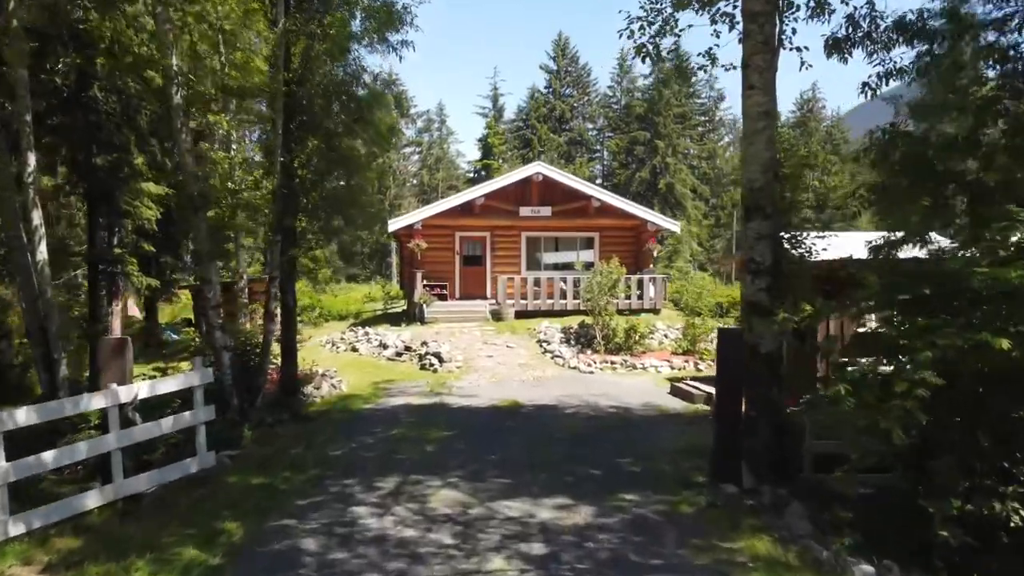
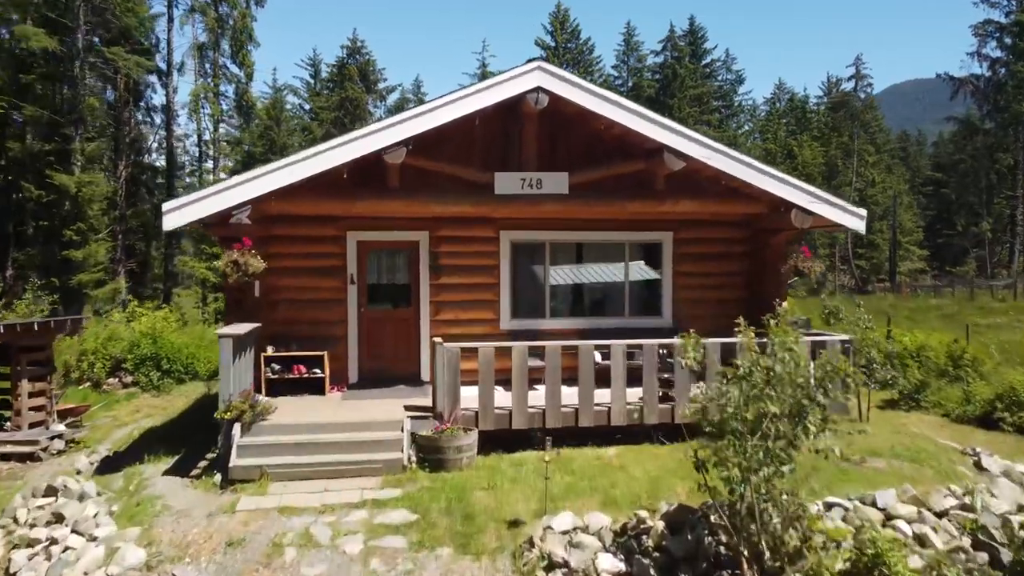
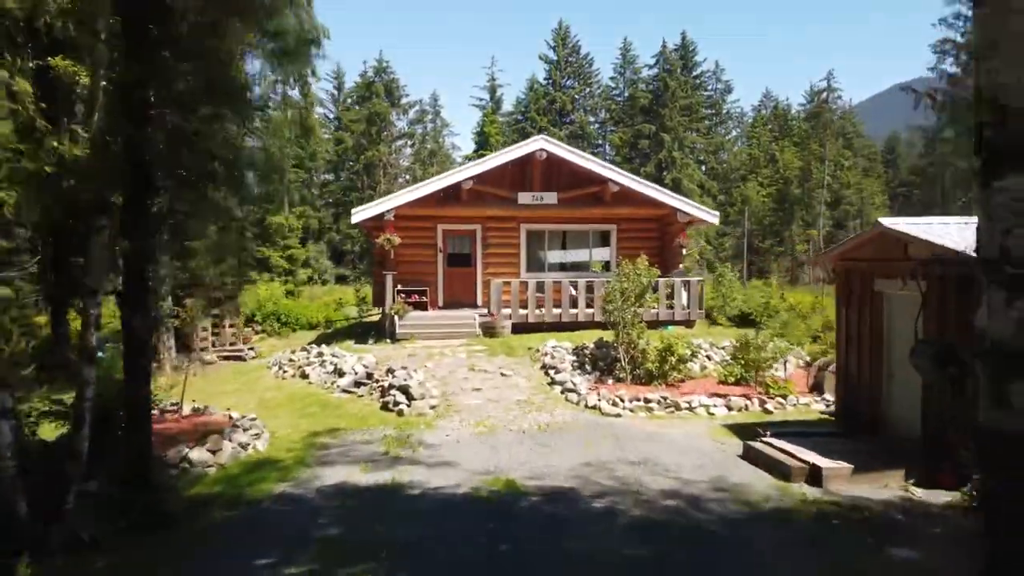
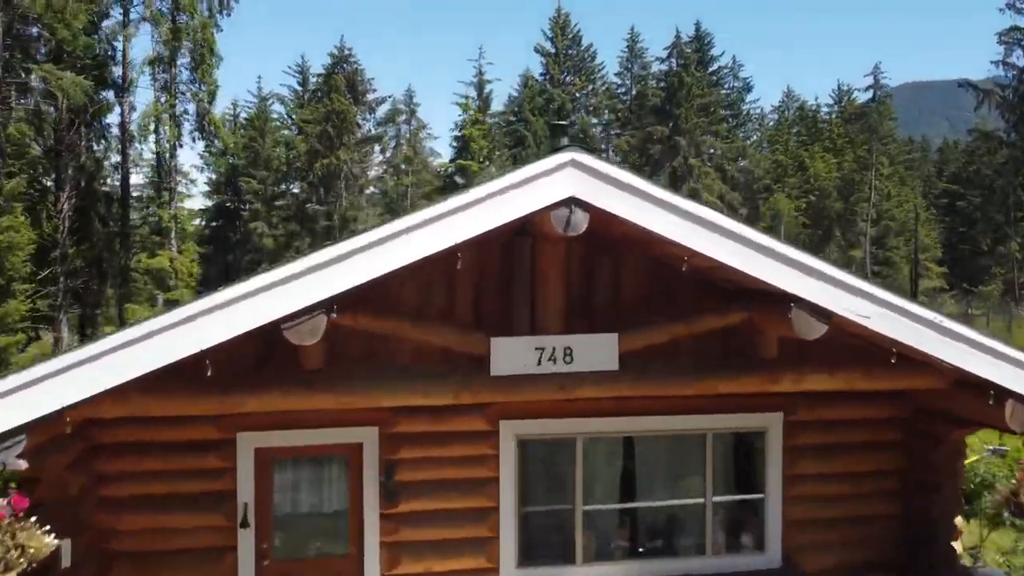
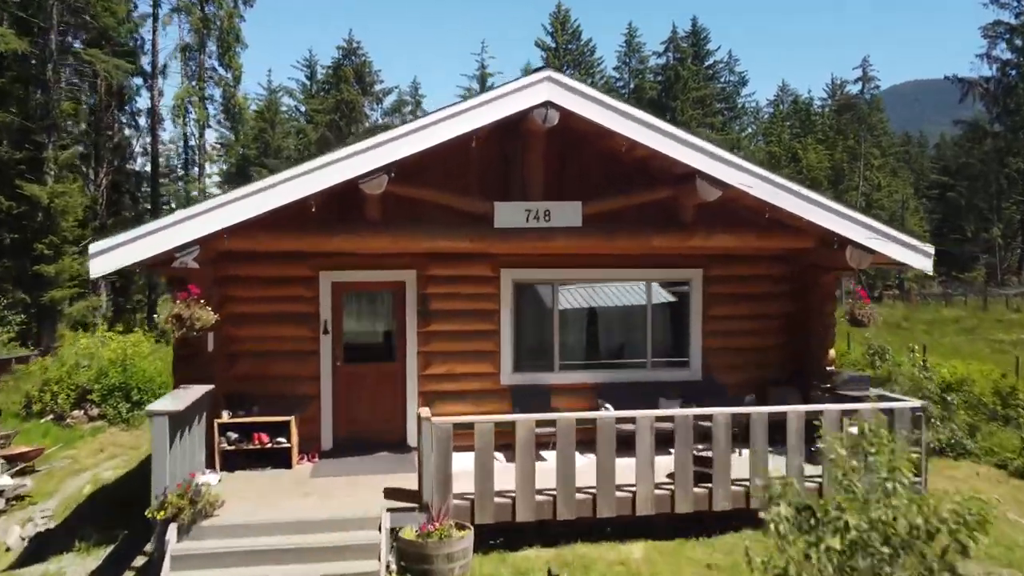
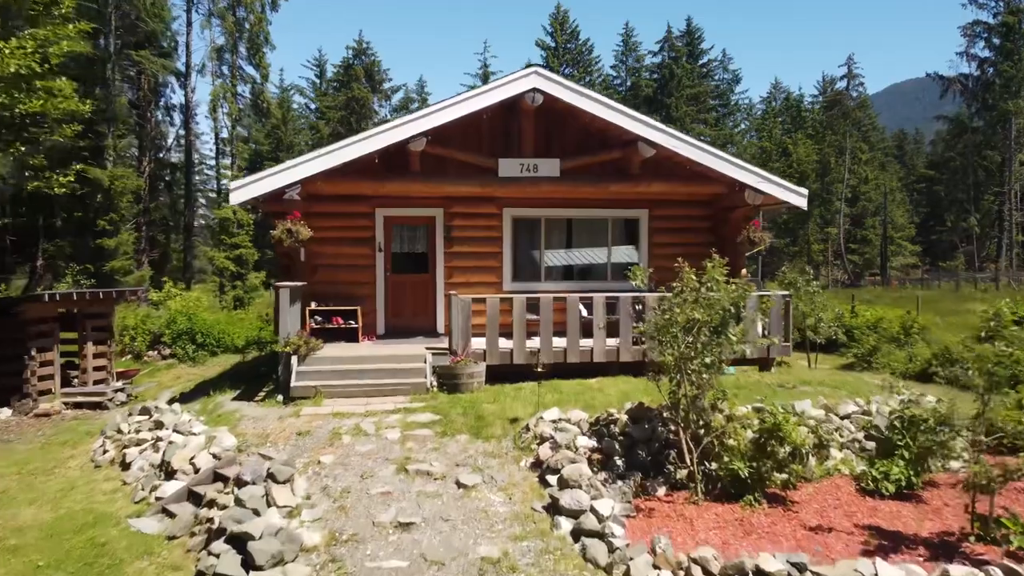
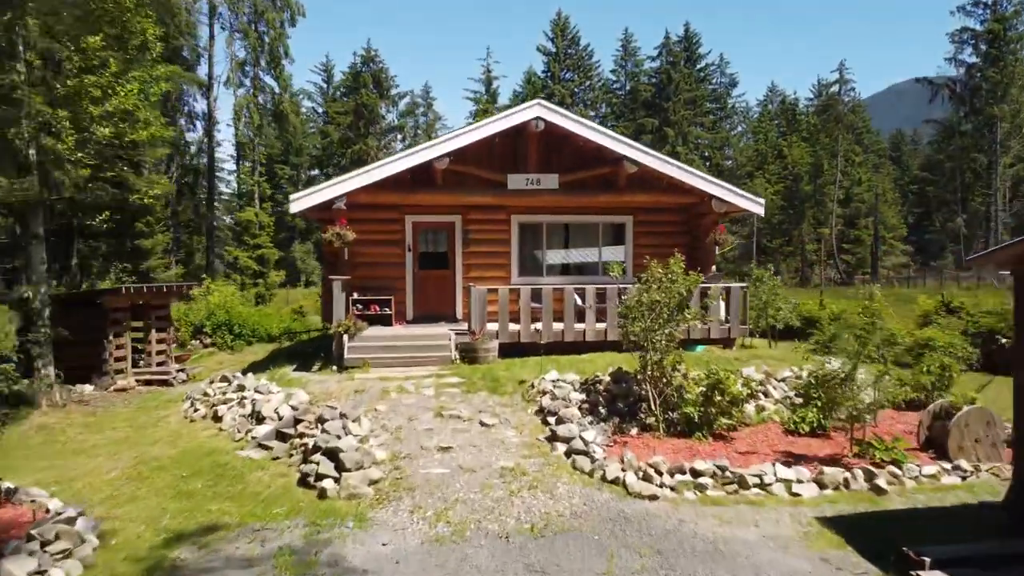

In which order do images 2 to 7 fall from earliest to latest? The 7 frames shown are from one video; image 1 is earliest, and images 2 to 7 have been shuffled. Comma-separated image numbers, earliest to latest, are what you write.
3, 7, 6, 2, 5, 4
